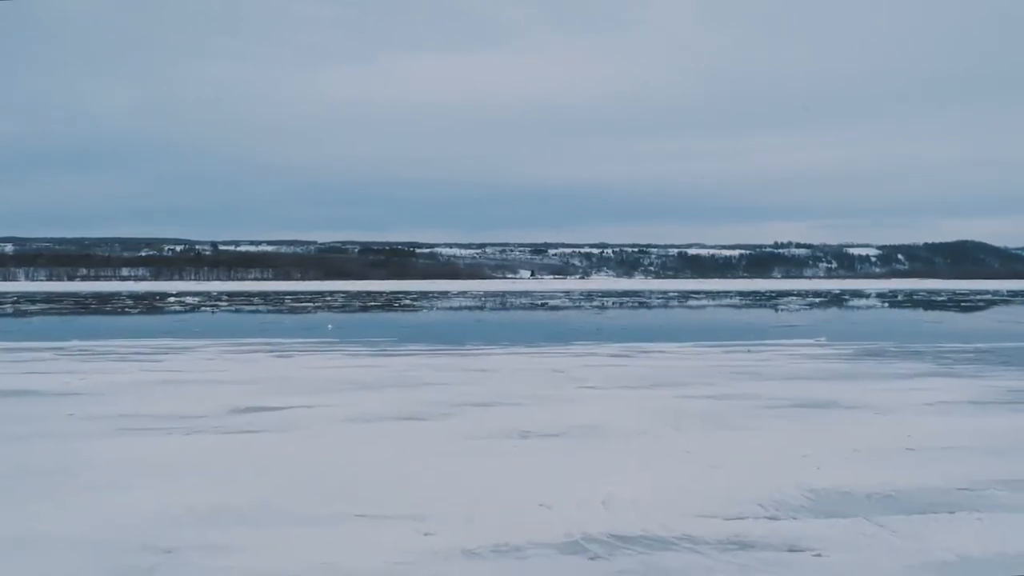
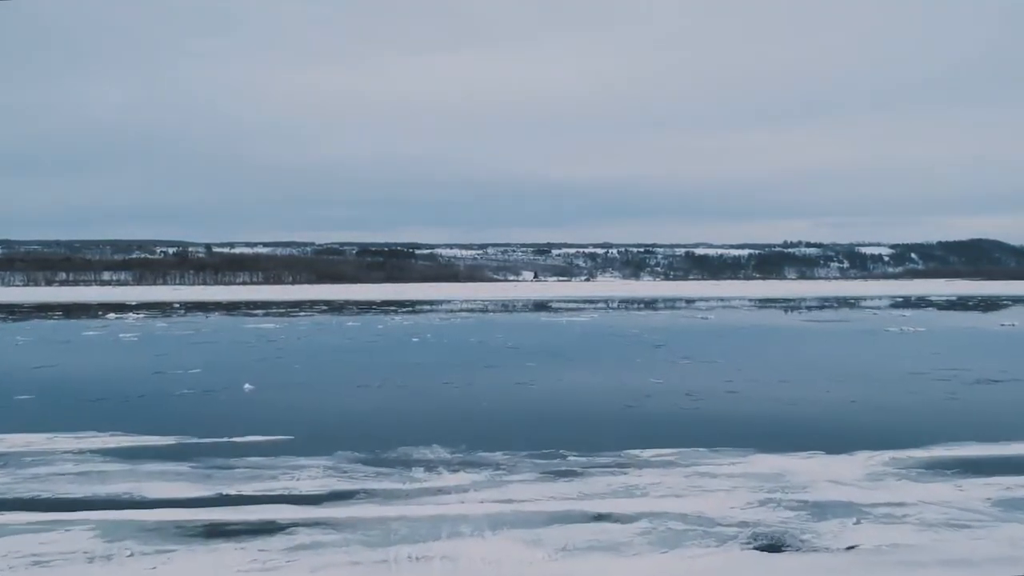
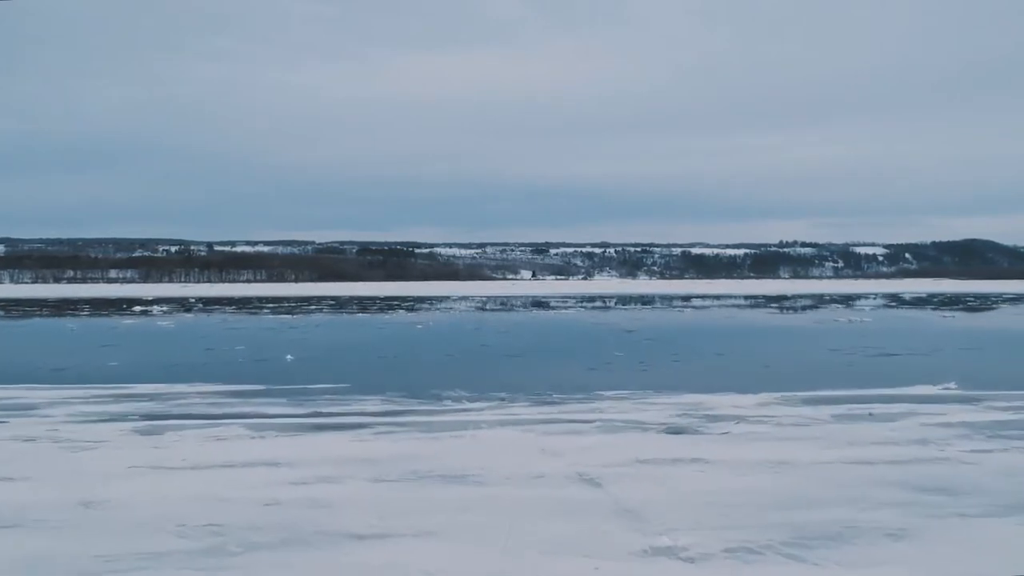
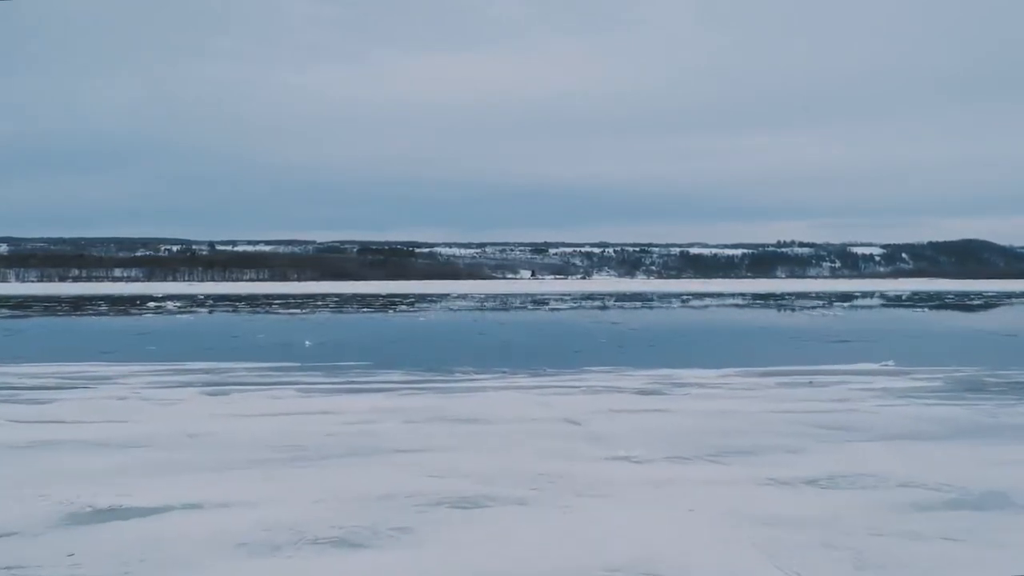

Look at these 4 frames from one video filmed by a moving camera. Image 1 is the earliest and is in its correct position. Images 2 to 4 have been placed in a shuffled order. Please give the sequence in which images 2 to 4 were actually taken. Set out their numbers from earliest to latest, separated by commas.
4, 3, 2
